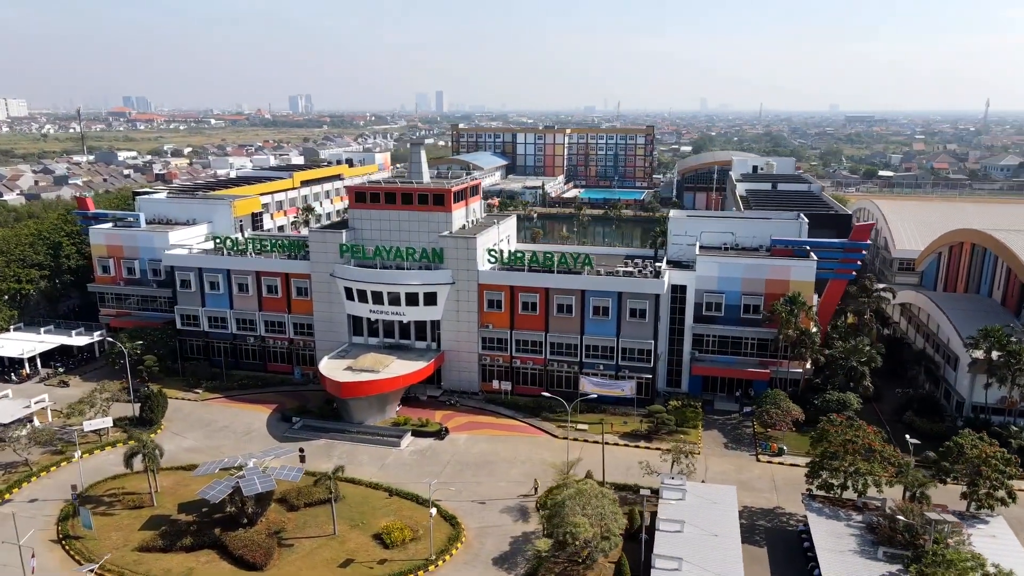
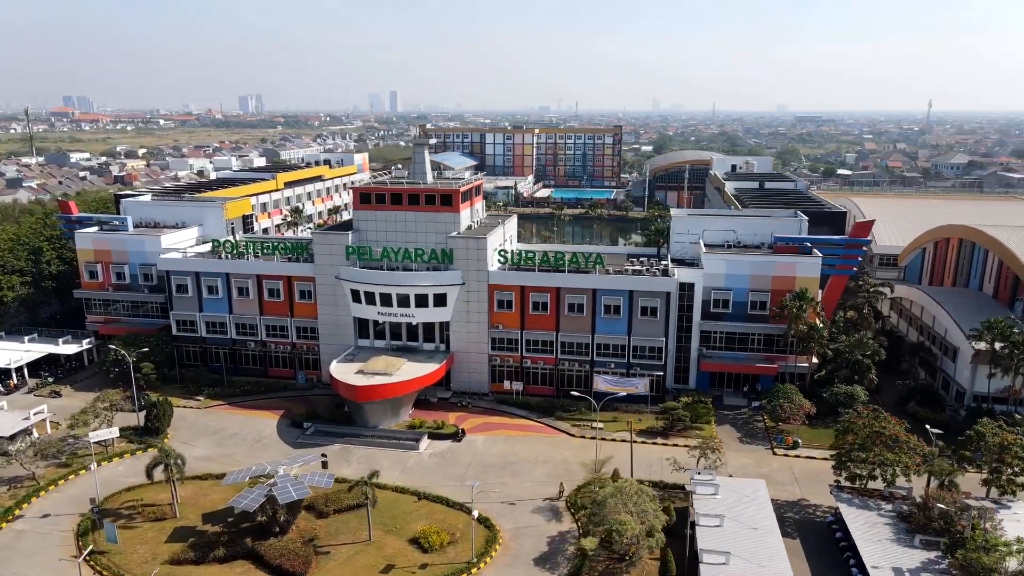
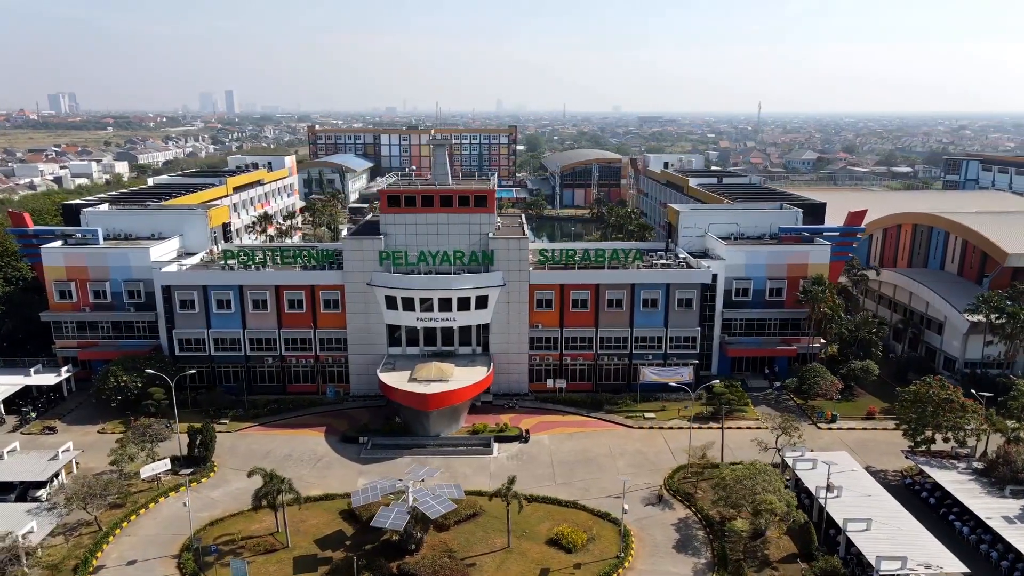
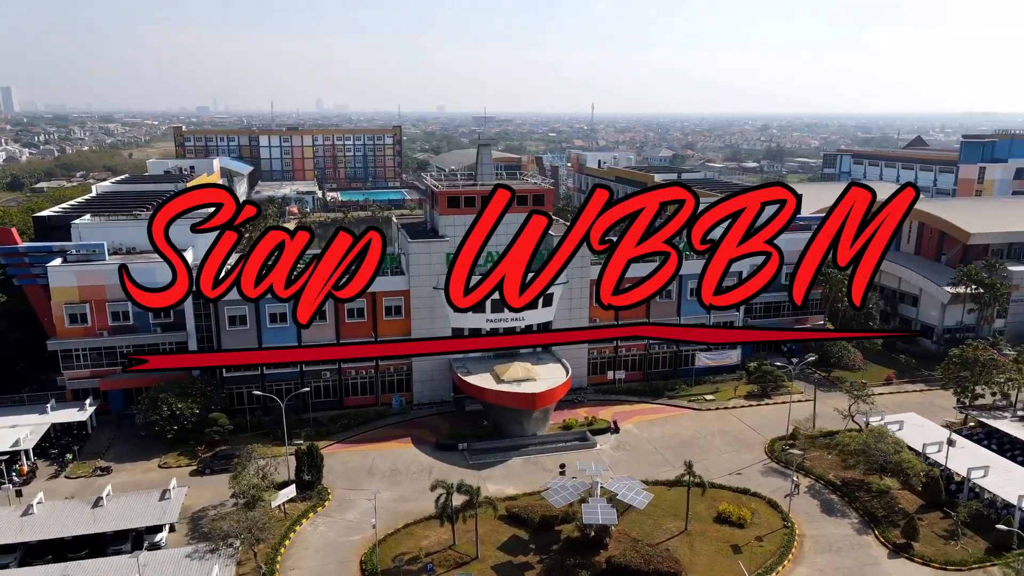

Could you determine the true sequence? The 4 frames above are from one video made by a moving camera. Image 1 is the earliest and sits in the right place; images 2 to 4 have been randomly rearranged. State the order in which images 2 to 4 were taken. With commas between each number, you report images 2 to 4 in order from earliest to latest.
2, 3, 4
